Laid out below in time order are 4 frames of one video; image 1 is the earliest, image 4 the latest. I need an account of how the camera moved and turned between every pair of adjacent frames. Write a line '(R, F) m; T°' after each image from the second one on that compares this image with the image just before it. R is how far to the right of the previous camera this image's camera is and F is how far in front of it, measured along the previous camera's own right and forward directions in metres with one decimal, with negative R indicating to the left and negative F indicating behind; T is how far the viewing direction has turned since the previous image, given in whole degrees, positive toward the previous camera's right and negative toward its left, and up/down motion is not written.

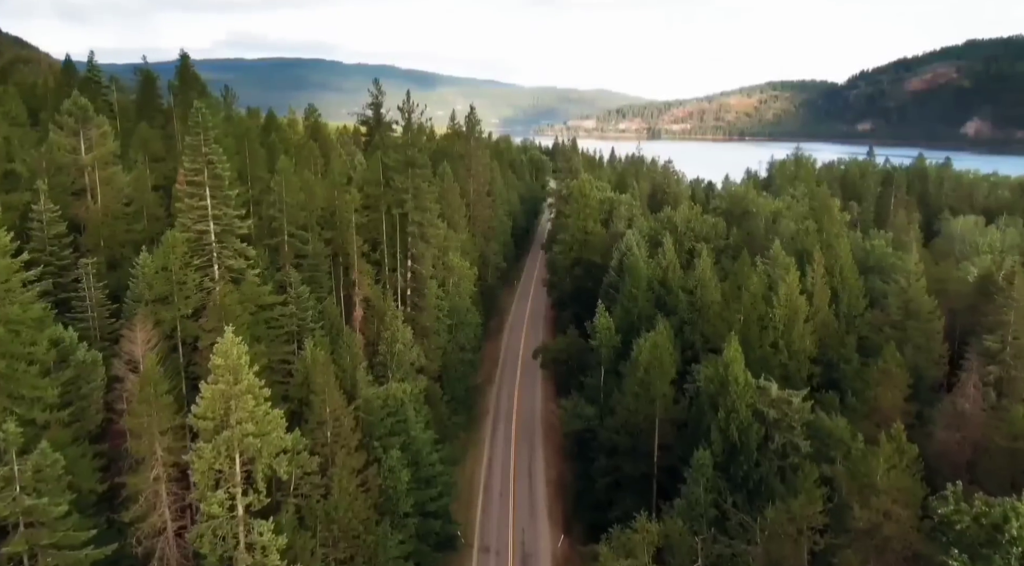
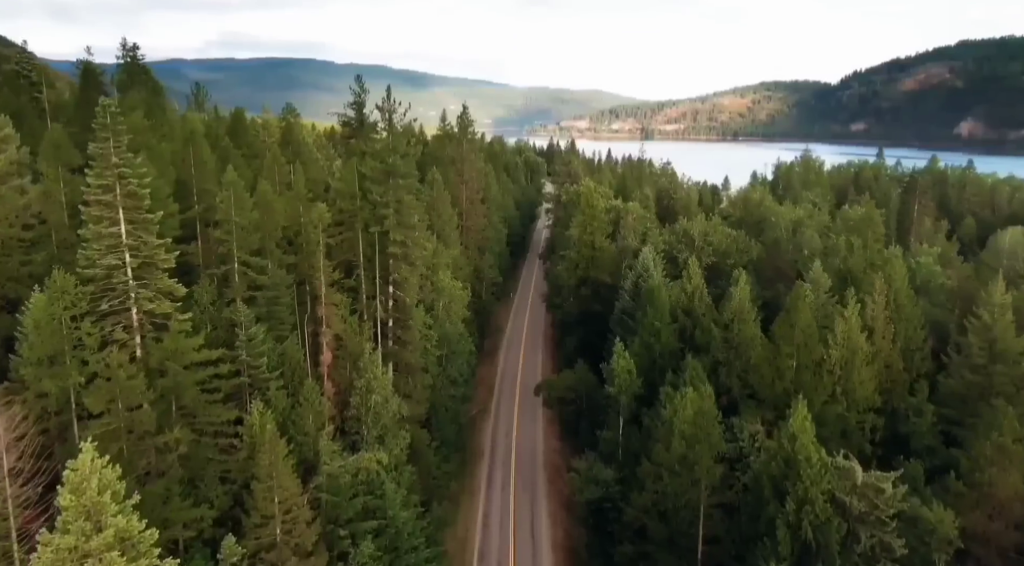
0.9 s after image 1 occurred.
(-0.4, +7.9) m; +1°
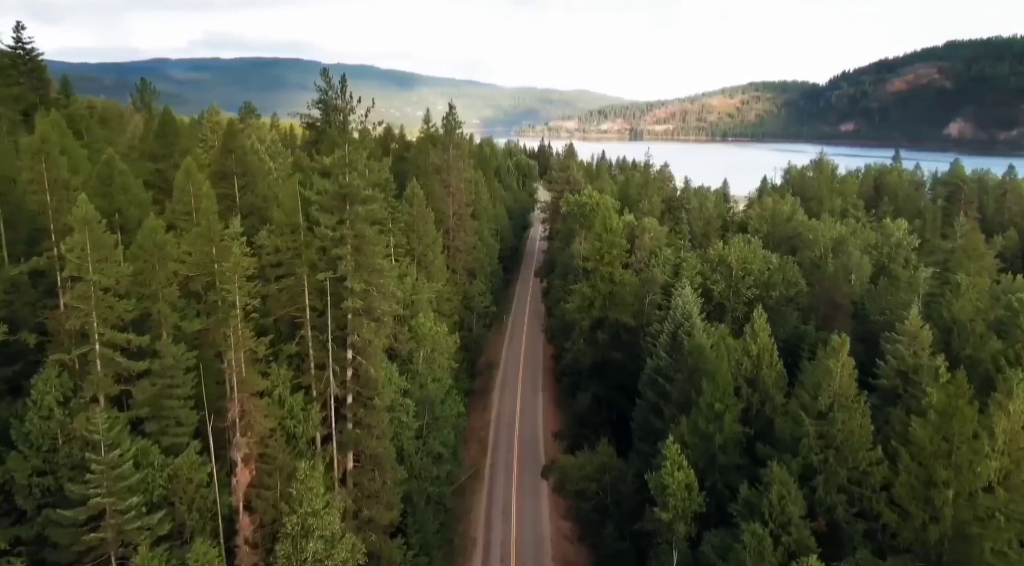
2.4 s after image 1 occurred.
(-0.7, +12.2) m; +1°
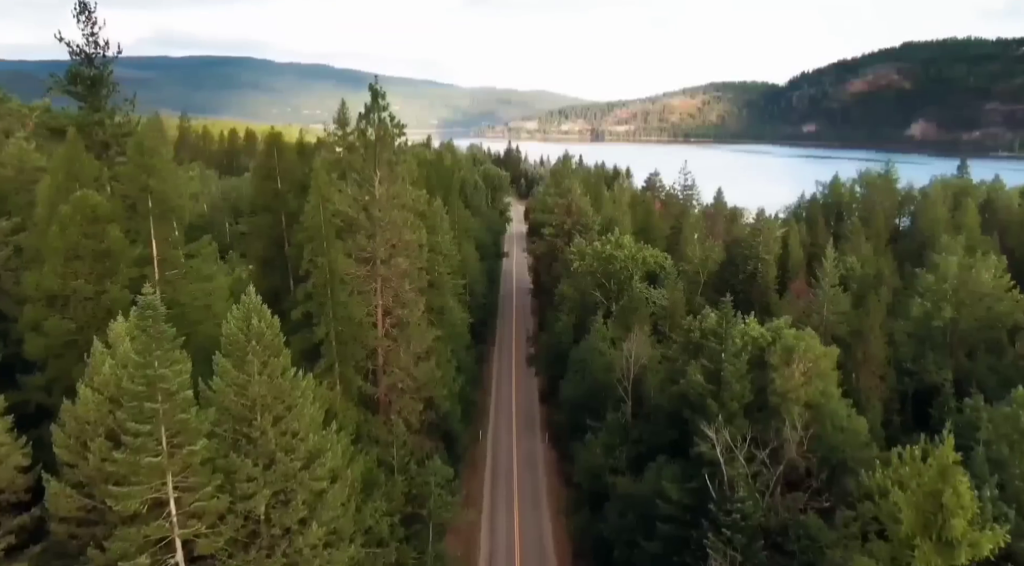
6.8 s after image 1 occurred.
(-1.6, +37.2) m; +3°
